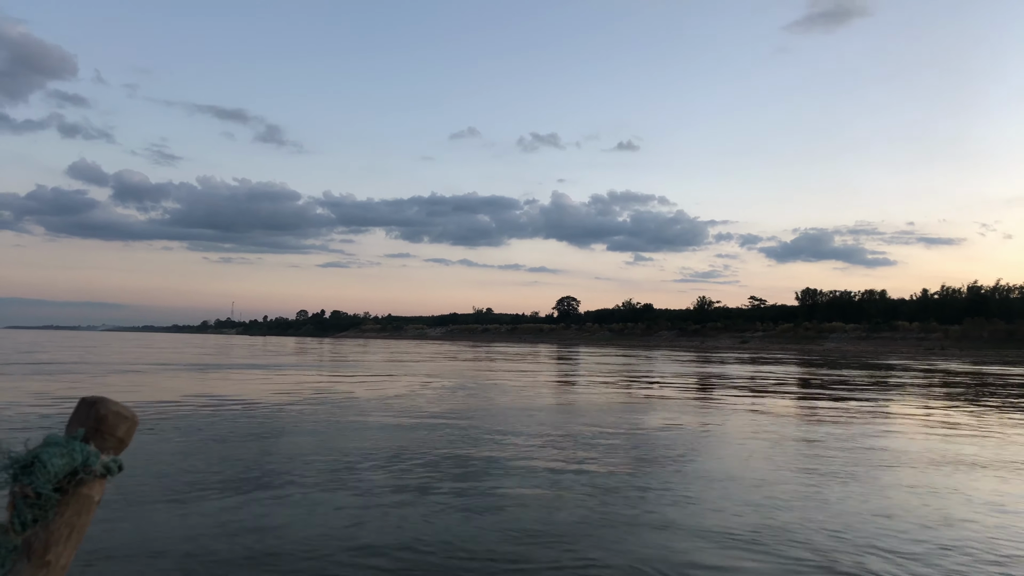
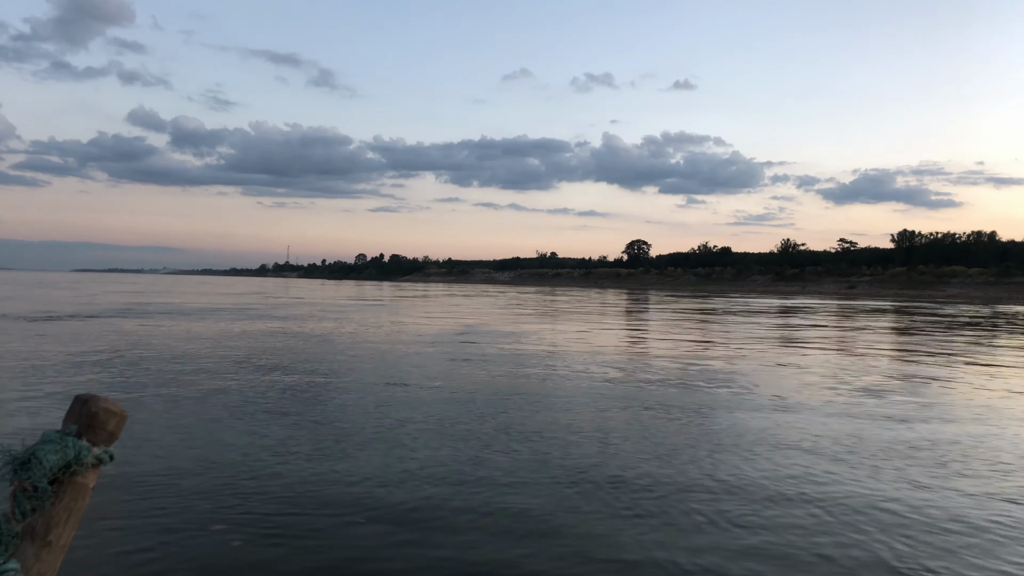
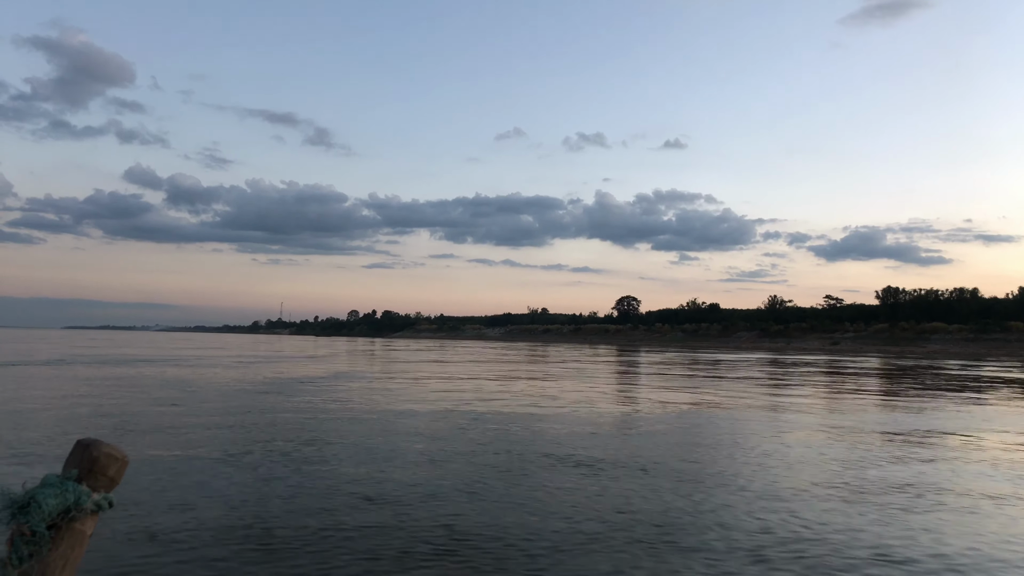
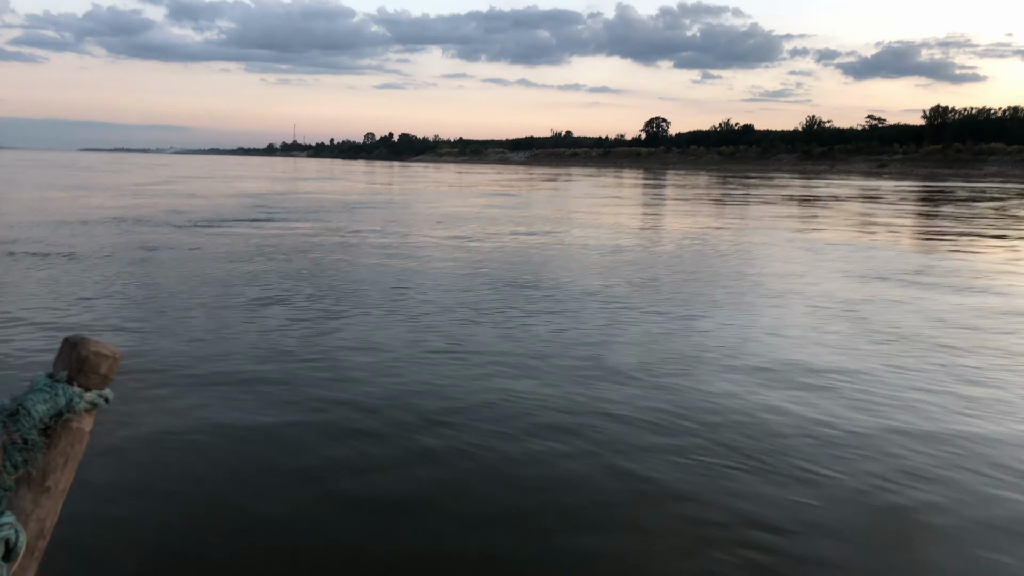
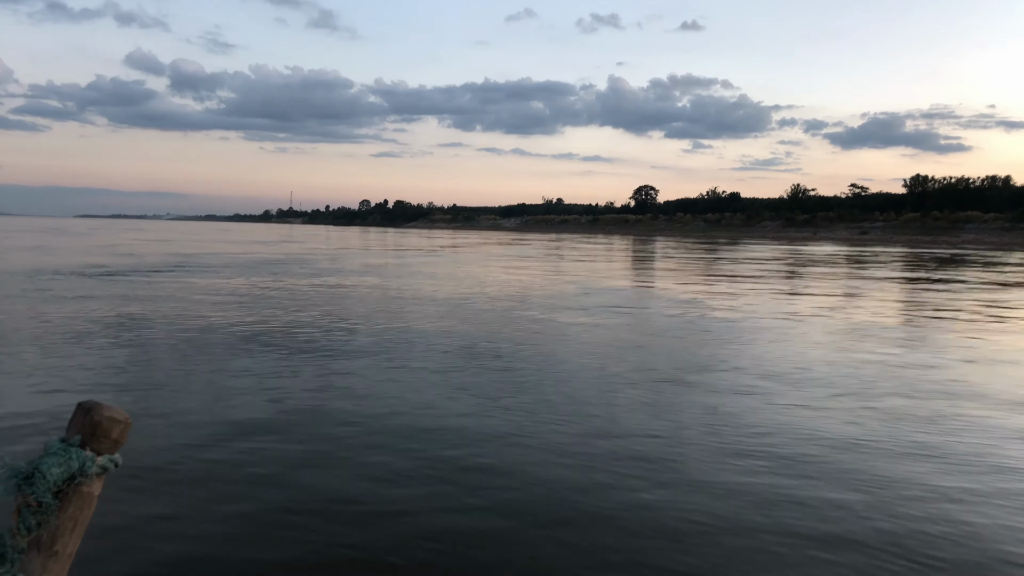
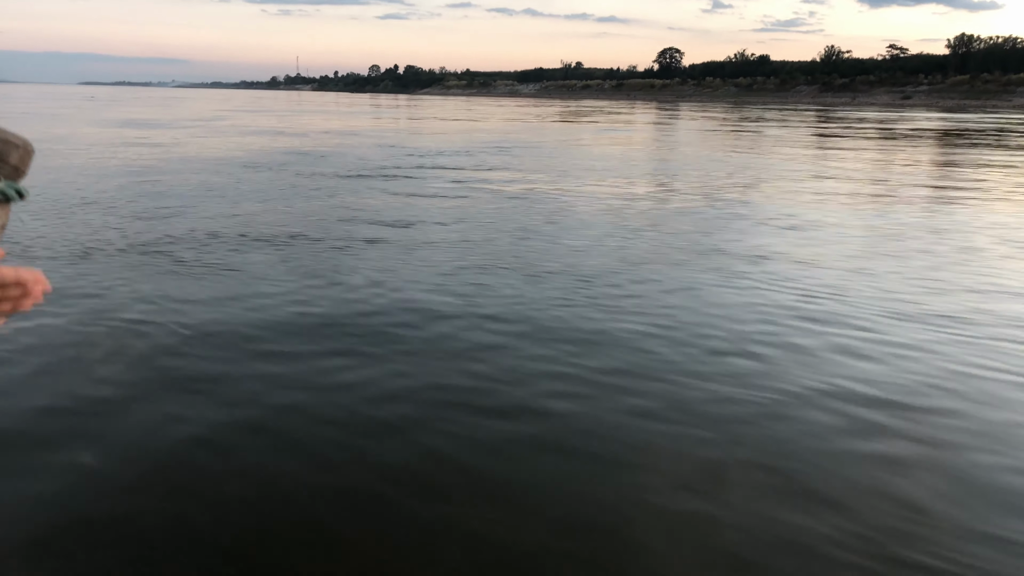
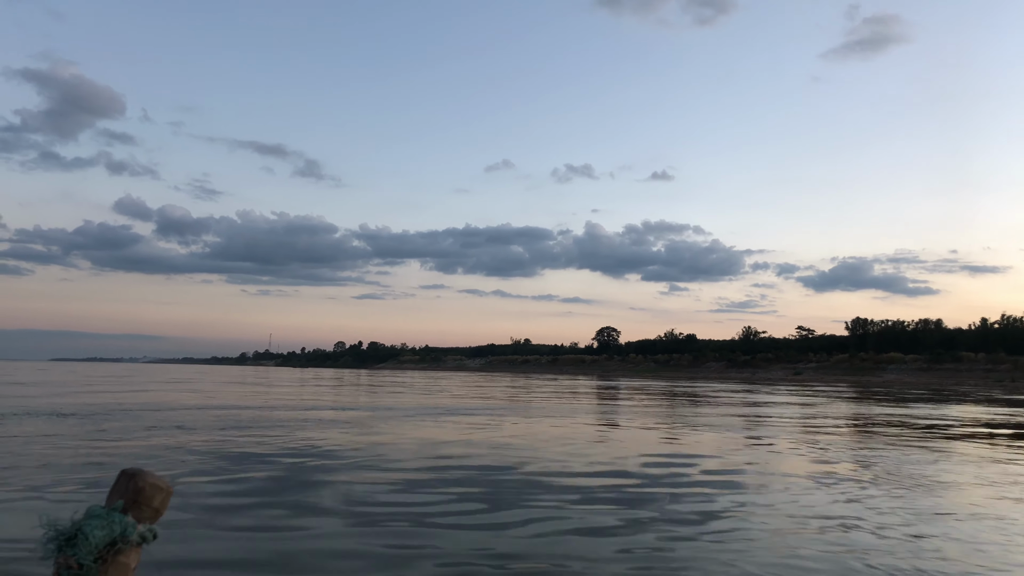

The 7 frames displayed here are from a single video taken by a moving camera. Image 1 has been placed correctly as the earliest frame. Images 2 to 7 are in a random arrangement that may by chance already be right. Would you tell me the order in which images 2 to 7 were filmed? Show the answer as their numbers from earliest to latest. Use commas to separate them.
7, 3, 2, 5, 4, 6
